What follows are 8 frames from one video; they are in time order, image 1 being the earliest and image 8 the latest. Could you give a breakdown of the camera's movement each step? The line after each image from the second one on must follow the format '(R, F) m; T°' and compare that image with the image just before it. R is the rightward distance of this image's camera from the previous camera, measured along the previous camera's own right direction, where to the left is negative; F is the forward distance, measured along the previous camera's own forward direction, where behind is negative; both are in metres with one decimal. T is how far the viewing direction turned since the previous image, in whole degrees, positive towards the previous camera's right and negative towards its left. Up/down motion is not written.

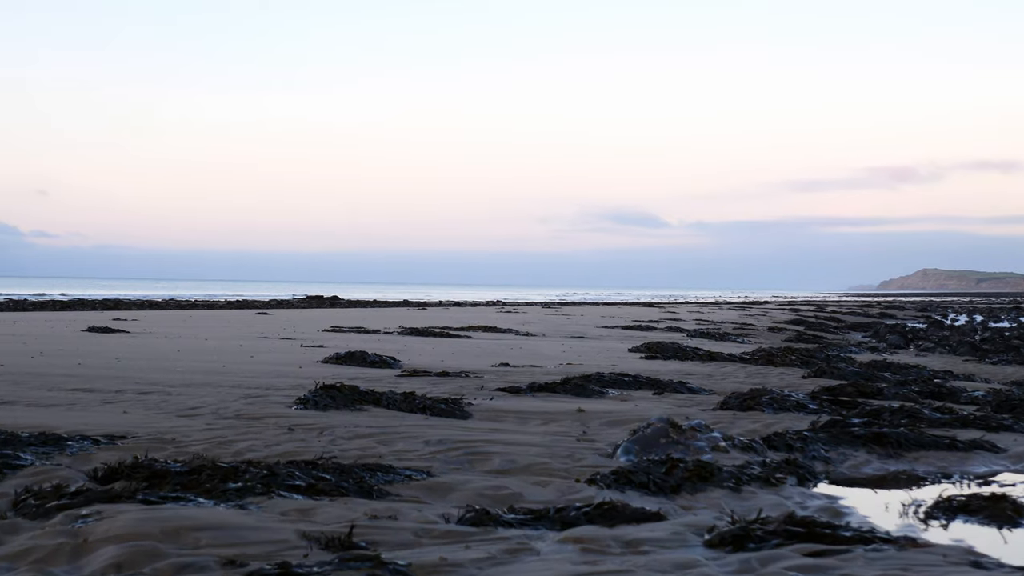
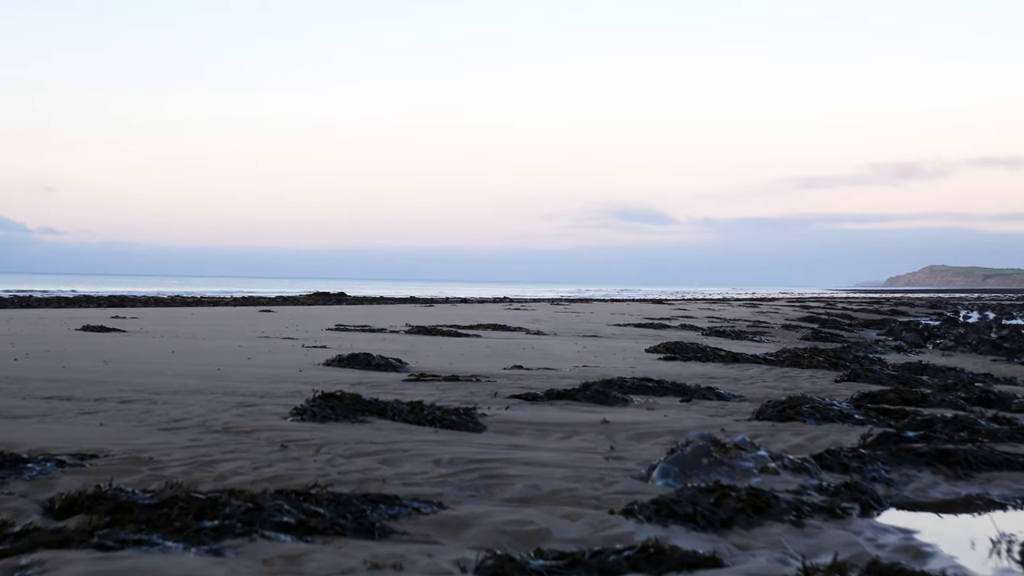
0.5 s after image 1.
(-0.1, +0.7) m; 0°
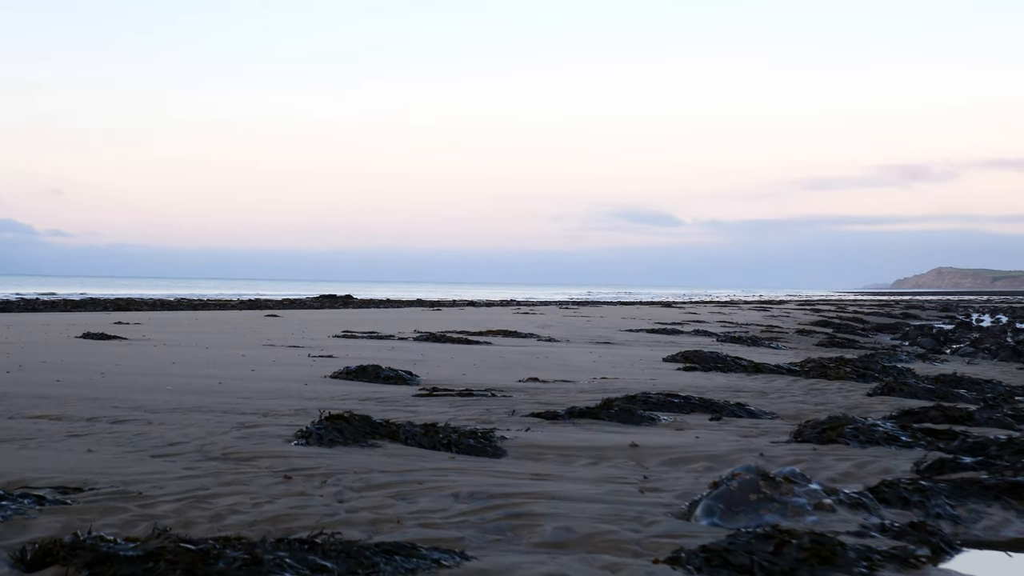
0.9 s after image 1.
(-0.1, +0.5) m; 0°
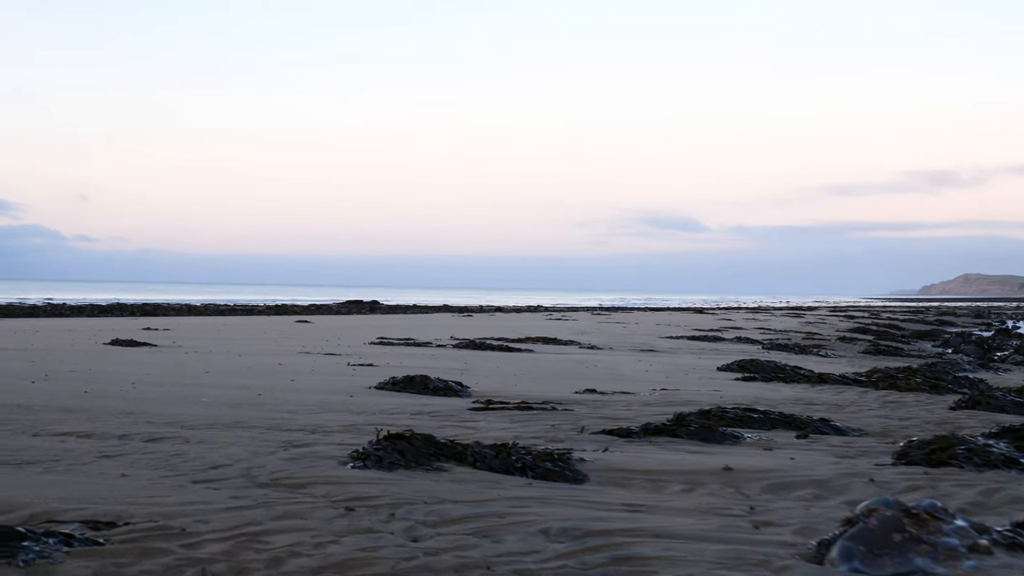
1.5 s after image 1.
(-0.4, +0.7) m; -2°
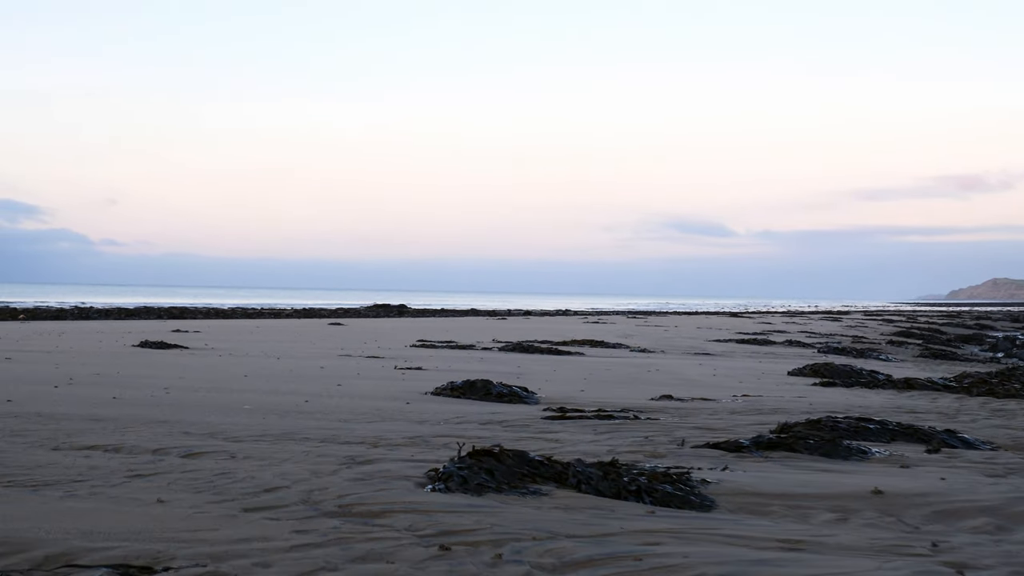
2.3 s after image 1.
(-0.5, +0.9) m; -2°
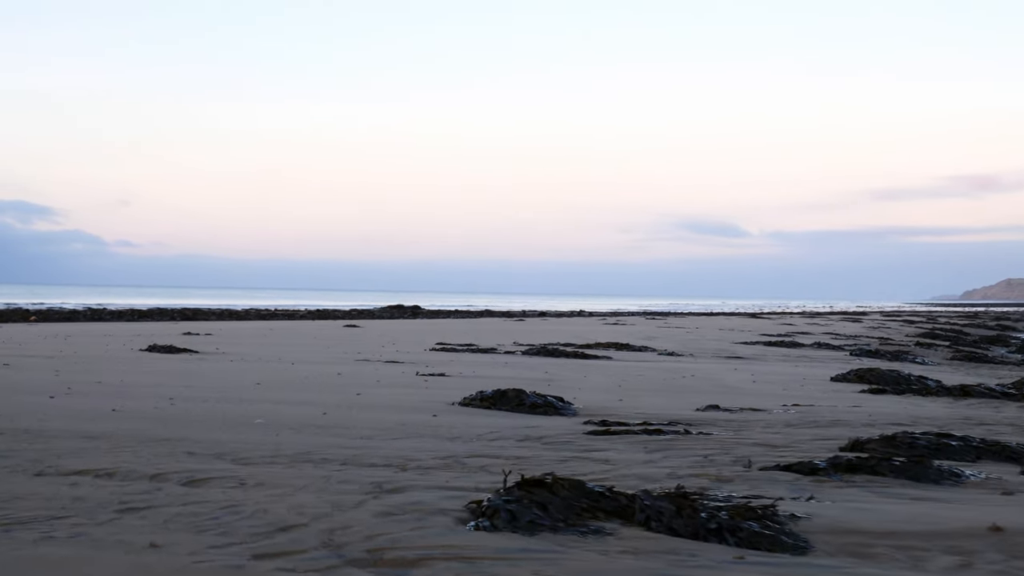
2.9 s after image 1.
(-0.2, +0.7) m; -1°
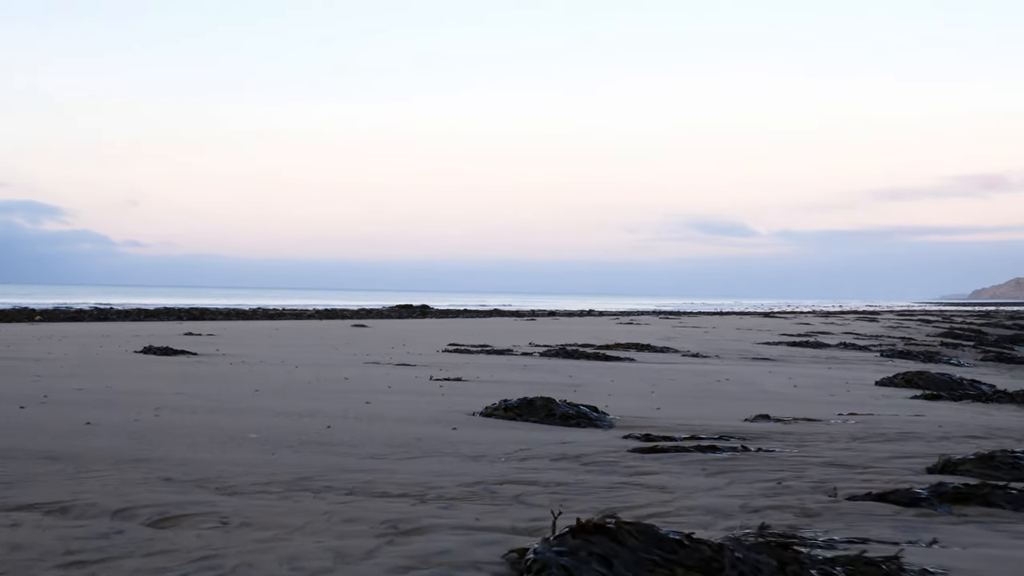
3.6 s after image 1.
(-0.2, +0.8) m; -1°
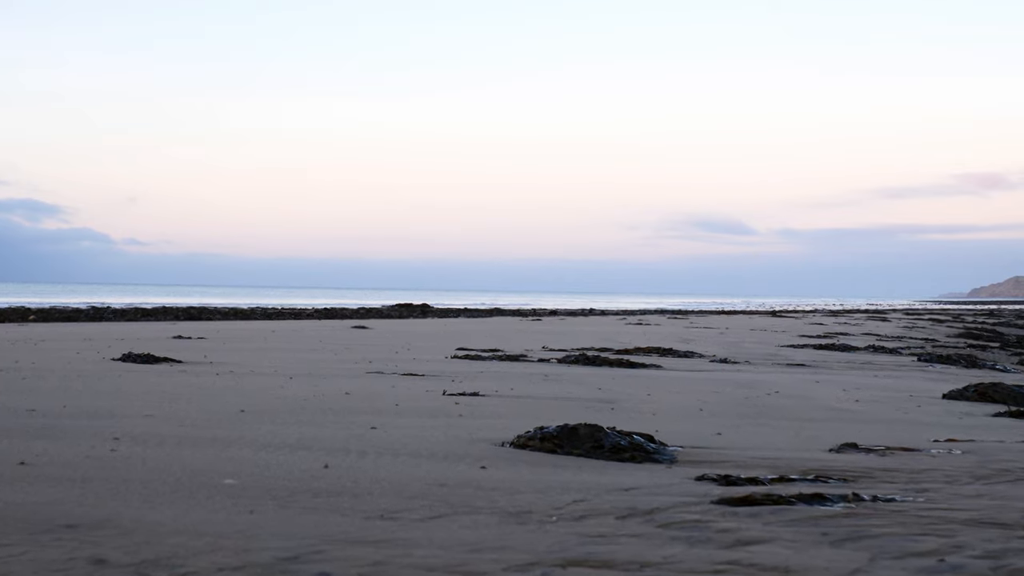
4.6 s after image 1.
(-0.3, +1.2) m; 0°
